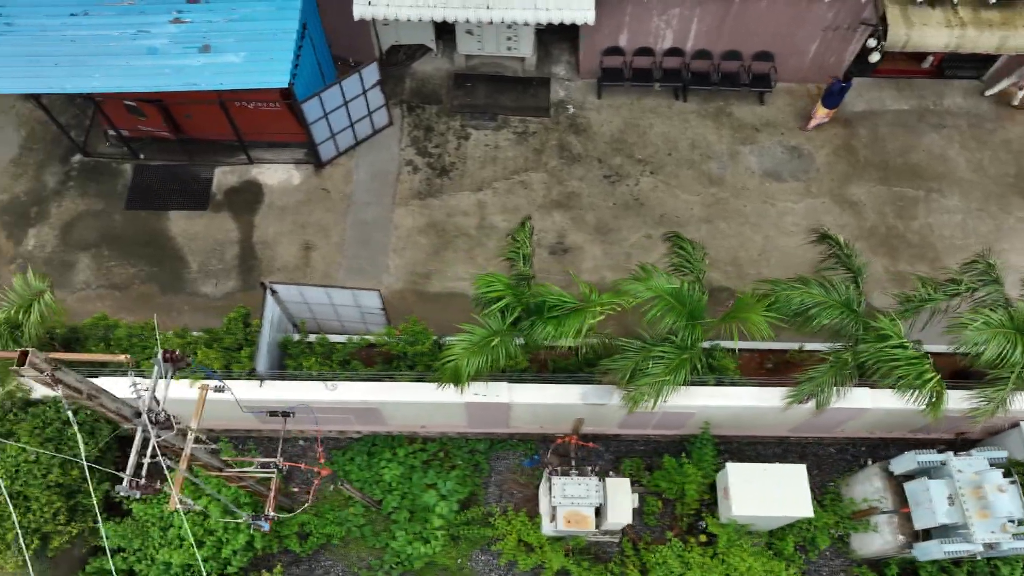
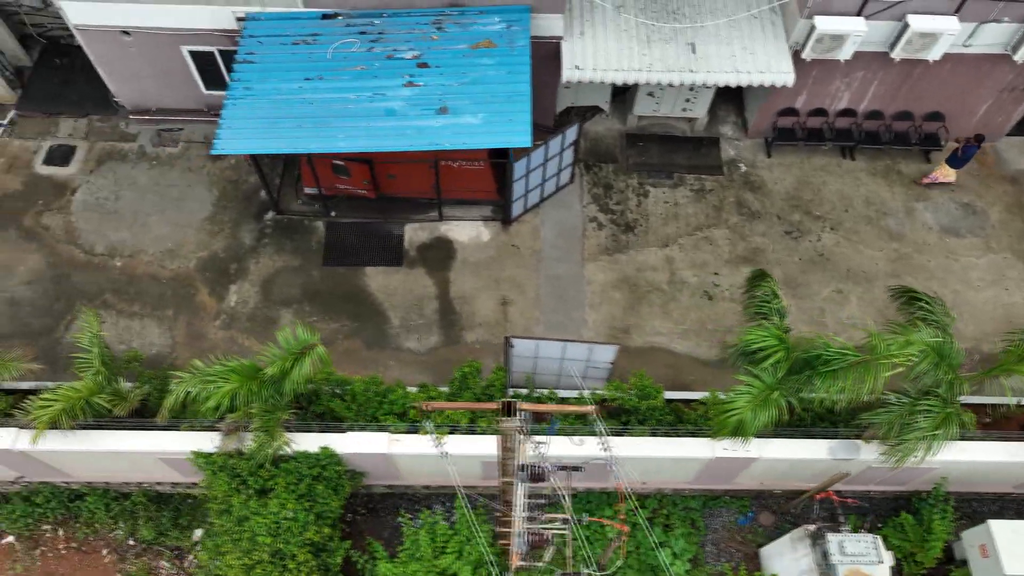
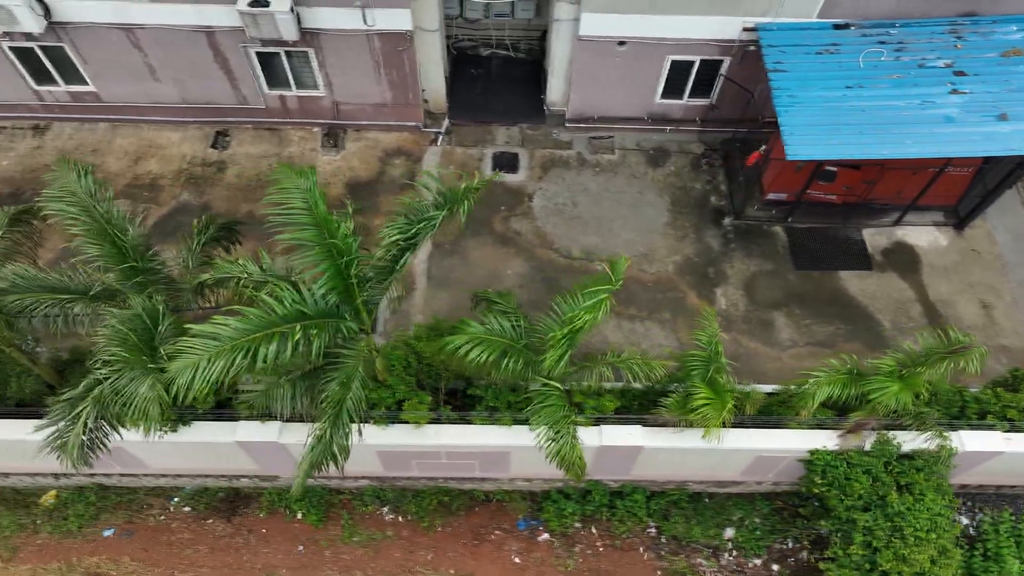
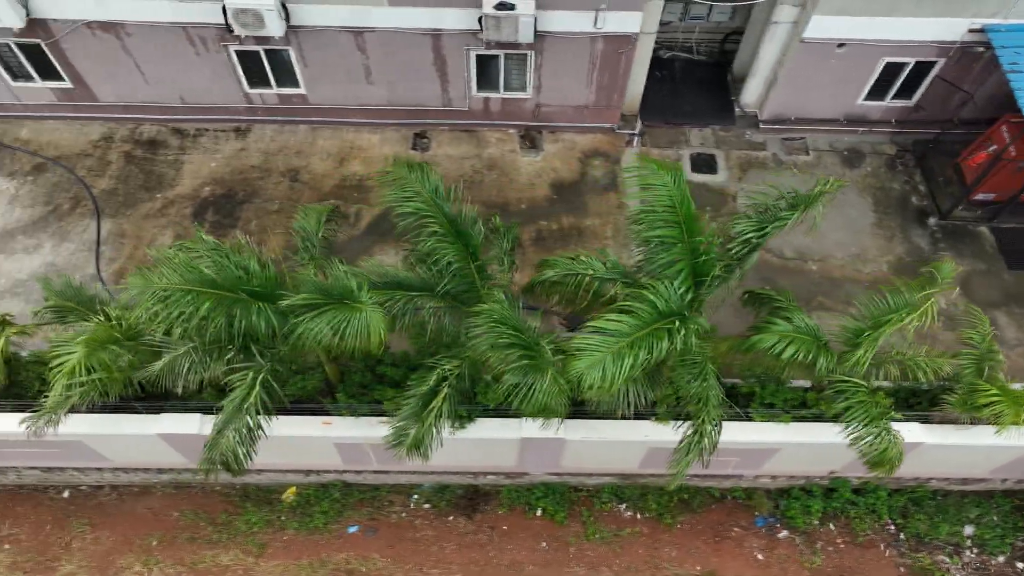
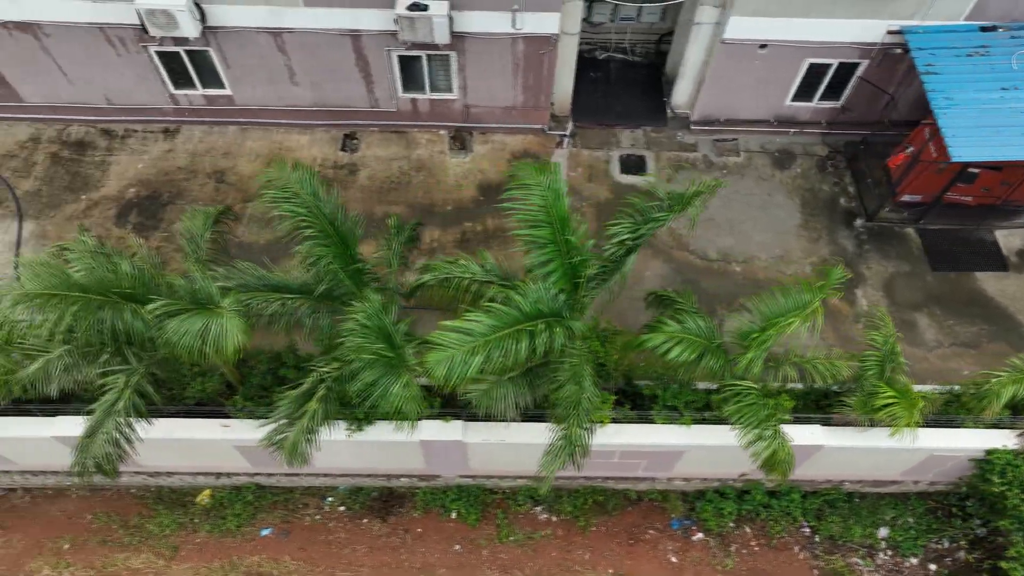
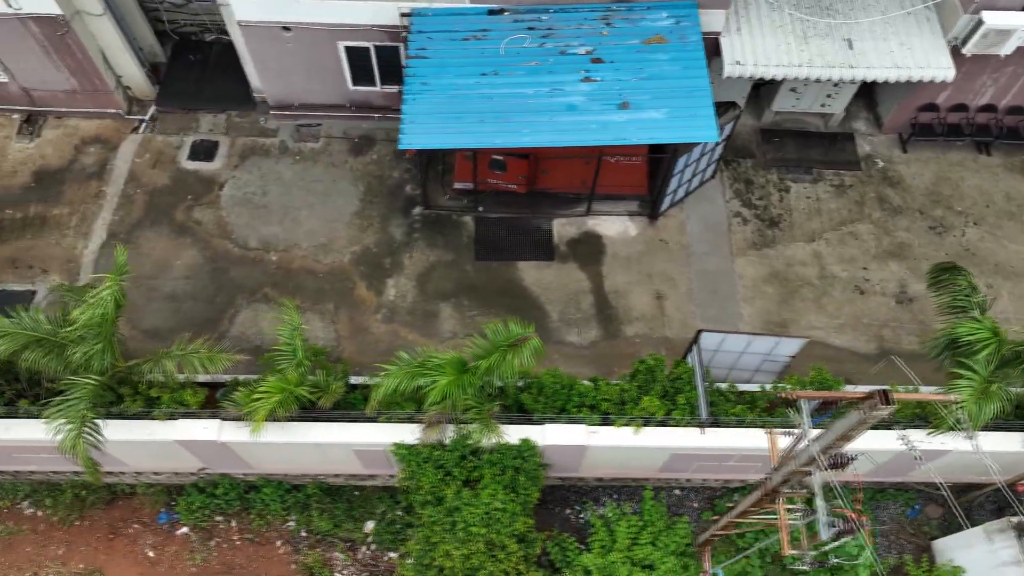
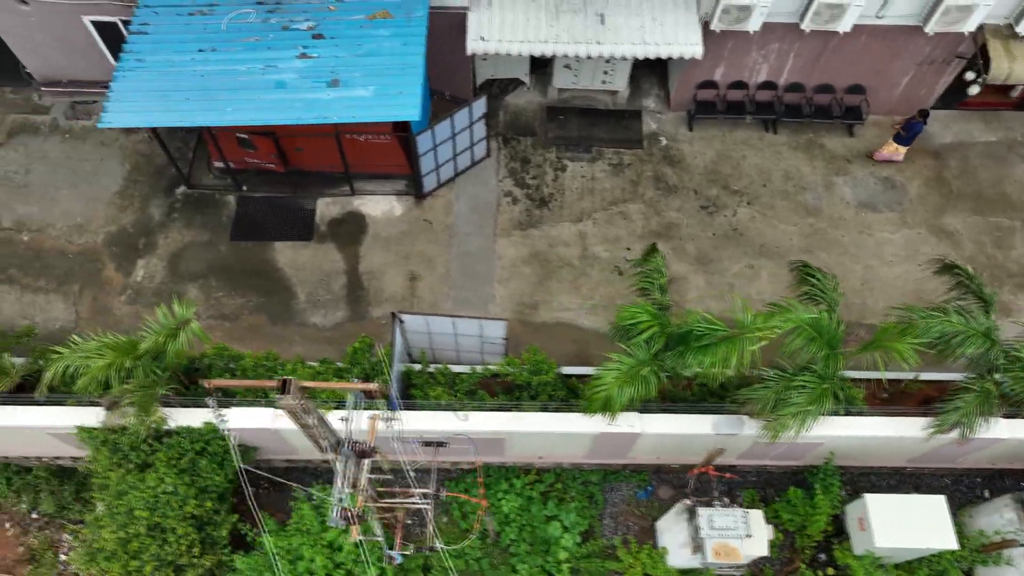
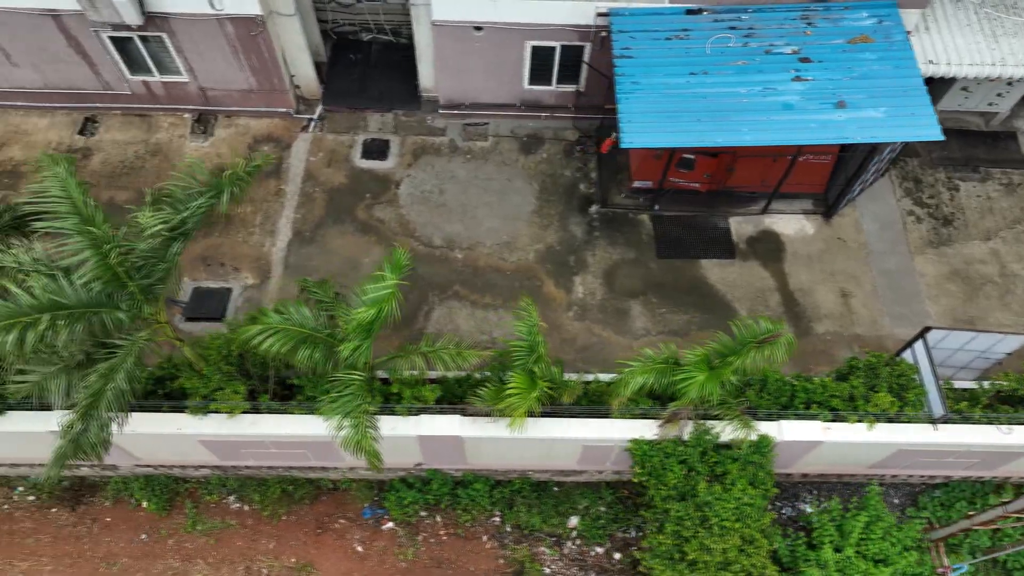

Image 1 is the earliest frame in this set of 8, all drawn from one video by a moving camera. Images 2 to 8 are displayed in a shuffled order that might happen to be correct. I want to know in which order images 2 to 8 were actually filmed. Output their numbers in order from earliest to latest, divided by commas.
7, 2, 6, 8, 3, 5, 4
